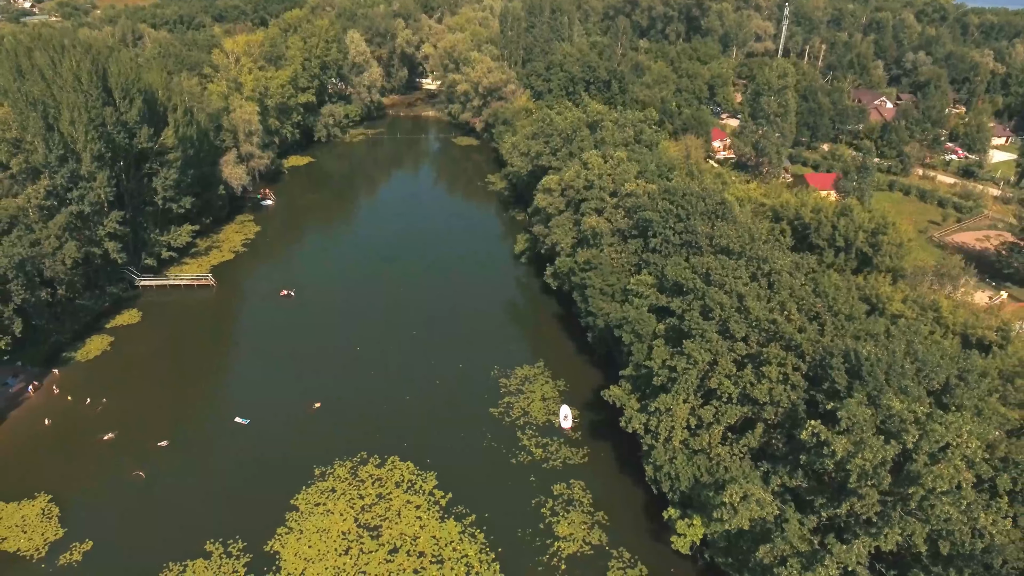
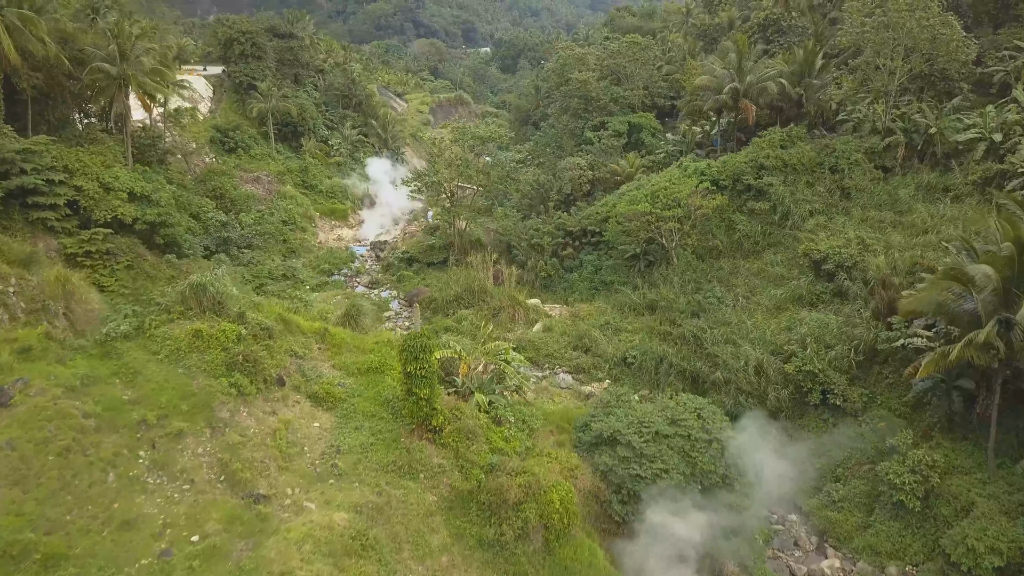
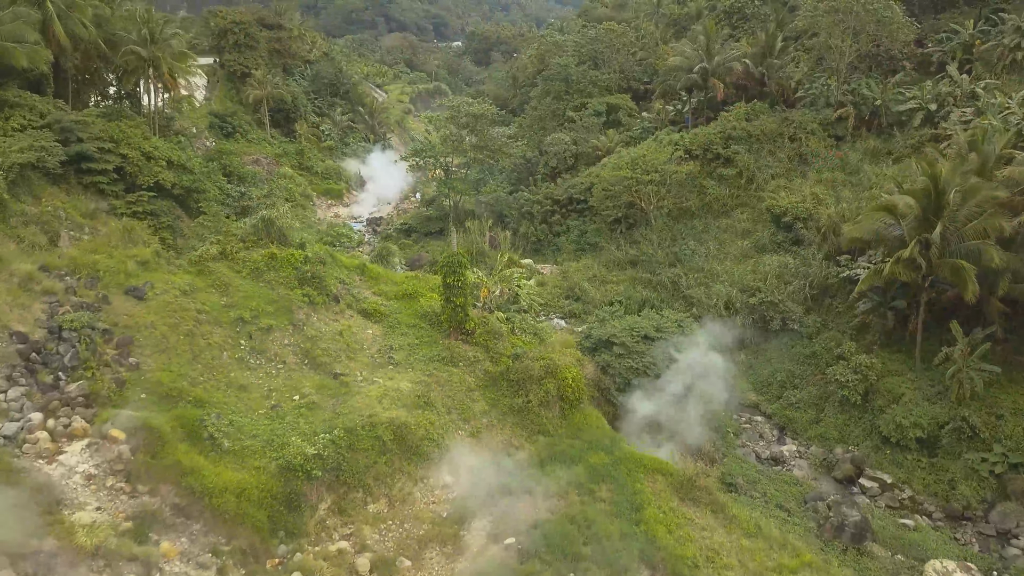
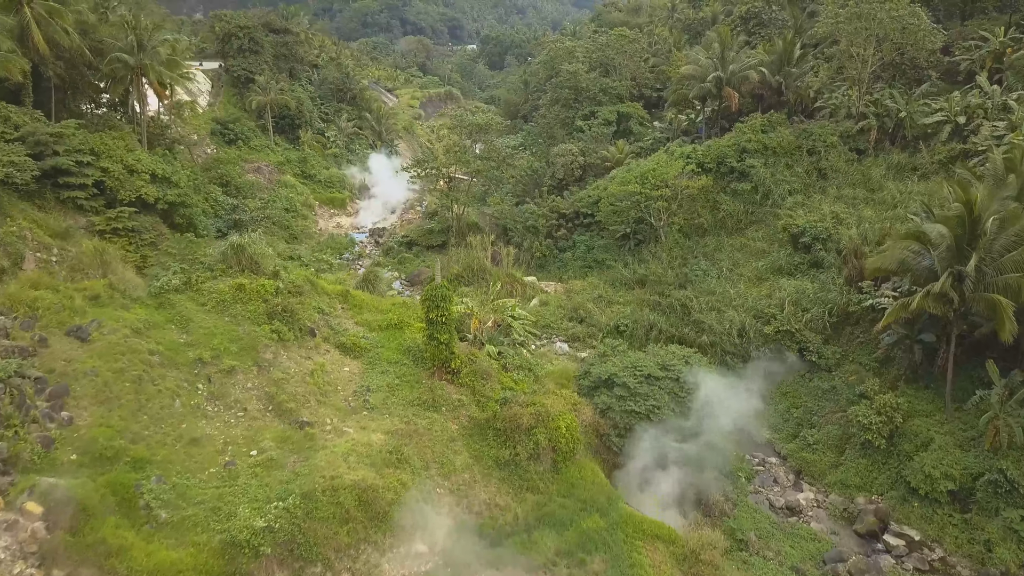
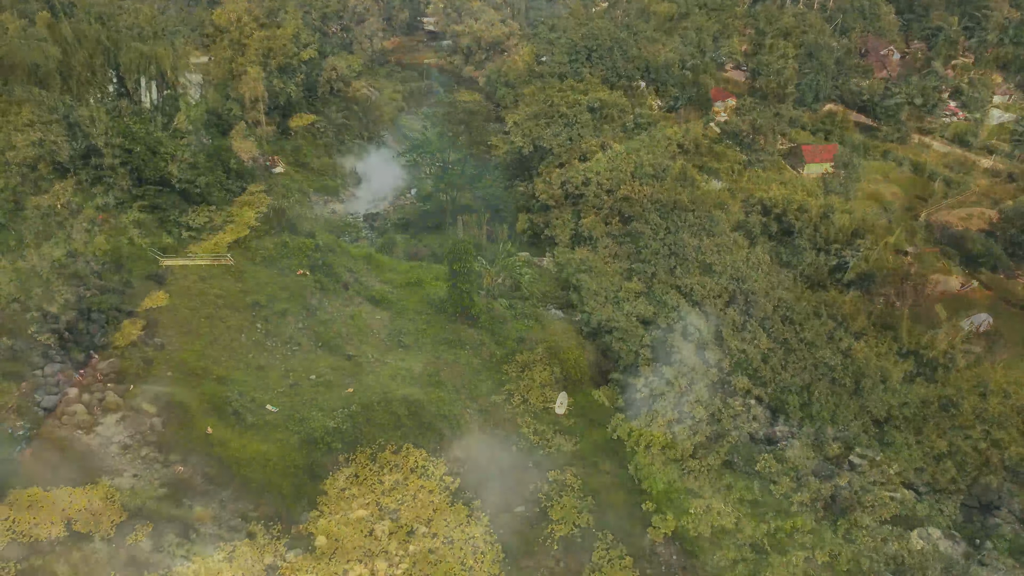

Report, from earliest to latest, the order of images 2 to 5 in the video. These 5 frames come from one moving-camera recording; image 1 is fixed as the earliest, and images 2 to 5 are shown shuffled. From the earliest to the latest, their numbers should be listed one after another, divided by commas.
5, 3, 4, 2
